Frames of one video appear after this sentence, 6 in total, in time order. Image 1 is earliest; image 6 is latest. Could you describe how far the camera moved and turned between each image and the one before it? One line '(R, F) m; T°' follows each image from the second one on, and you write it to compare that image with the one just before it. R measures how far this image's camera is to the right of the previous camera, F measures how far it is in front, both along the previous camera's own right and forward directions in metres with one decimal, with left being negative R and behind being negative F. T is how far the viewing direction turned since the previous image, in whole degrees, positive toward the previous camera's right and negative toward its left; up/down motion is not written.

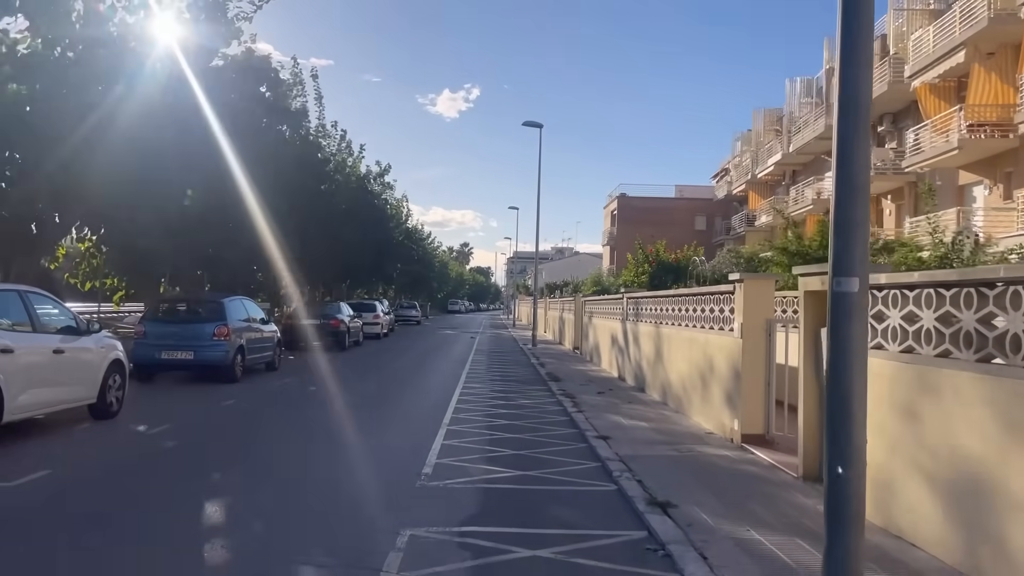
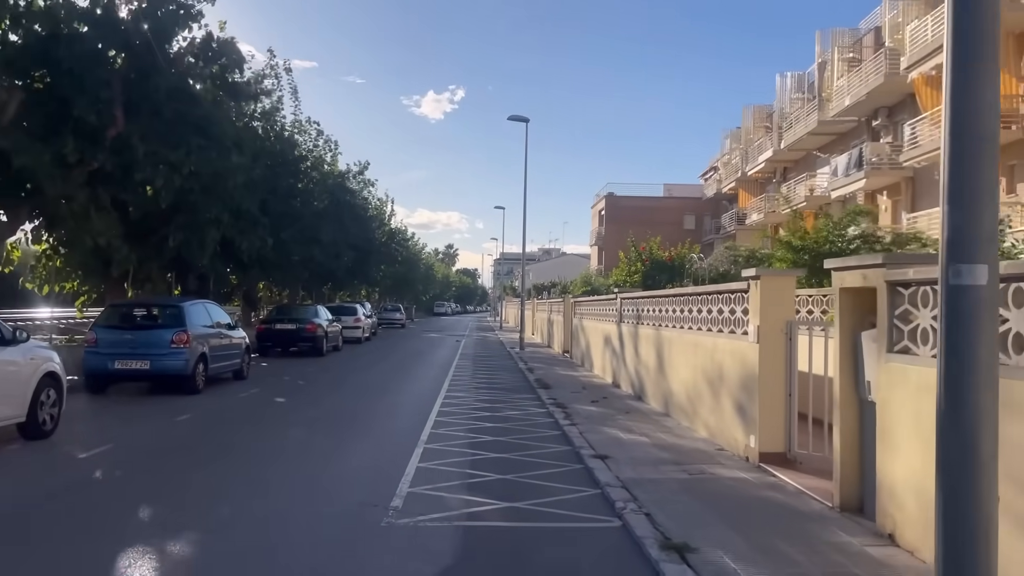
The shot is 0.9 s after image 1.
(0.0, +1.3) m; +1°
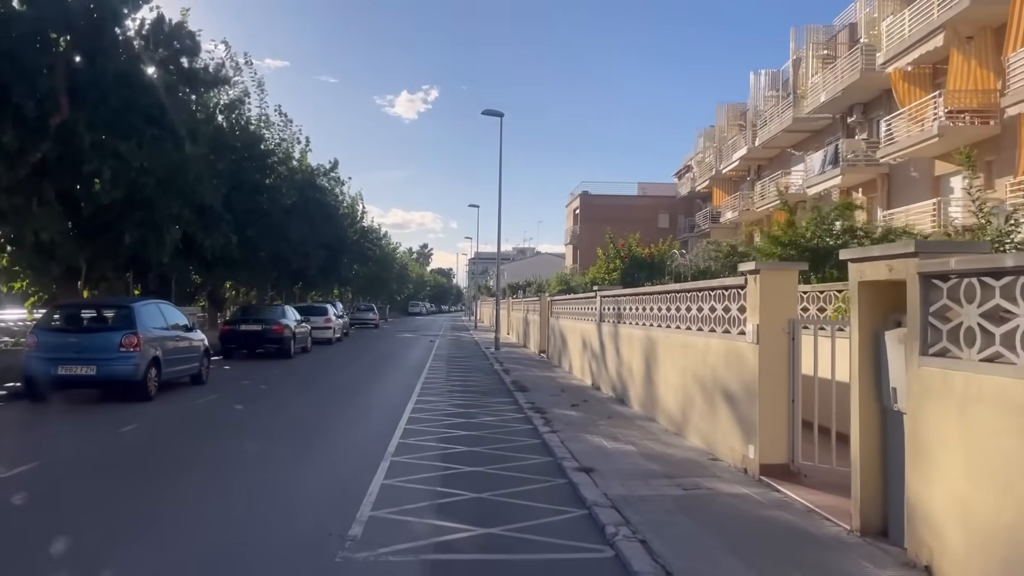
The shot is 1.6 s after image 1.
(0.0, +0.9) m; +2°
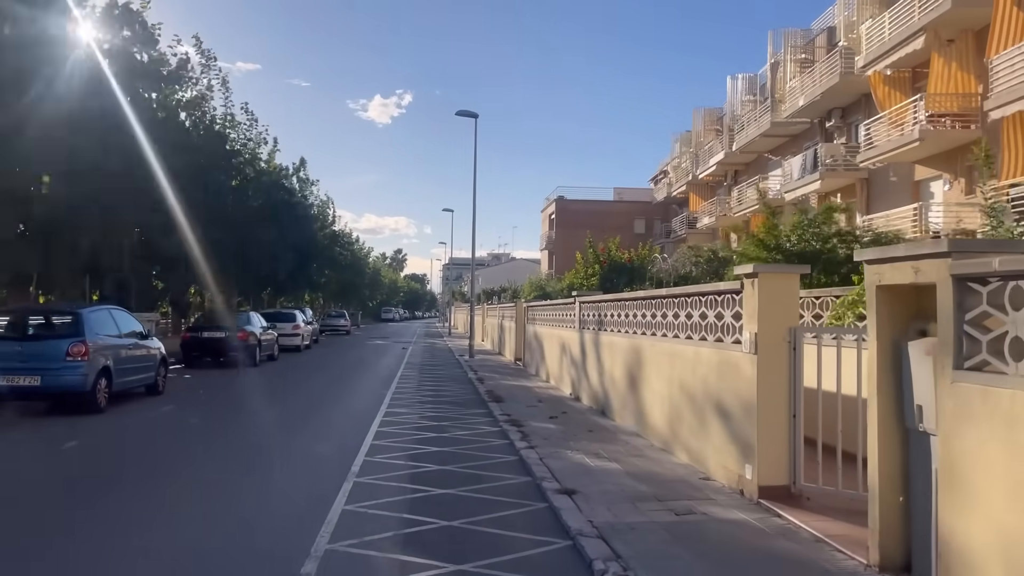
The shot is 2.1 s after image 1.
(0.0, +0.7) m; +2°
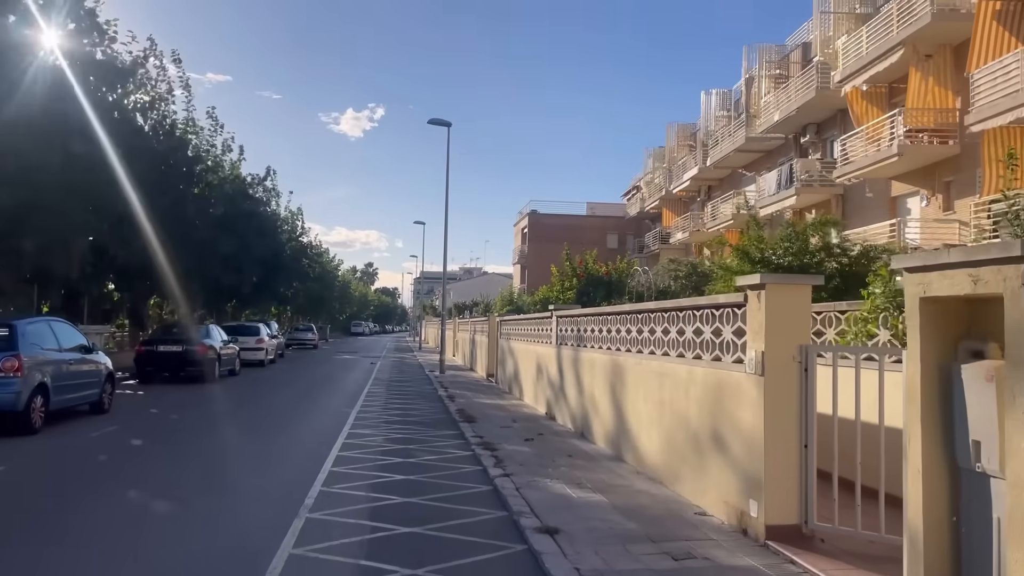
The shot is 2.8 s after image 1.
(0.0, +0.9) m; +2°
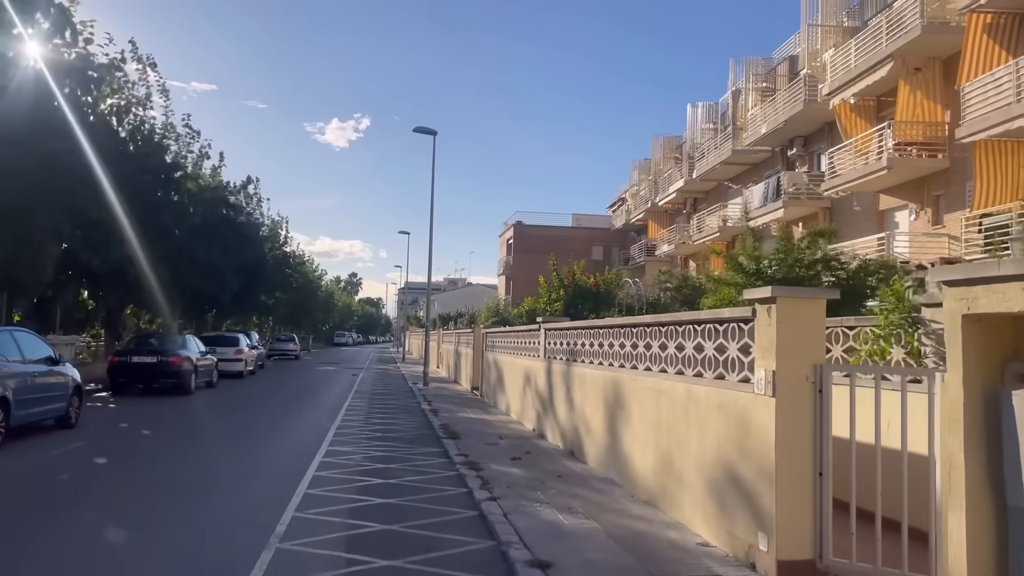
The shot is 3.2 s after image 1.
(0.0, +0.5) m; +1°
